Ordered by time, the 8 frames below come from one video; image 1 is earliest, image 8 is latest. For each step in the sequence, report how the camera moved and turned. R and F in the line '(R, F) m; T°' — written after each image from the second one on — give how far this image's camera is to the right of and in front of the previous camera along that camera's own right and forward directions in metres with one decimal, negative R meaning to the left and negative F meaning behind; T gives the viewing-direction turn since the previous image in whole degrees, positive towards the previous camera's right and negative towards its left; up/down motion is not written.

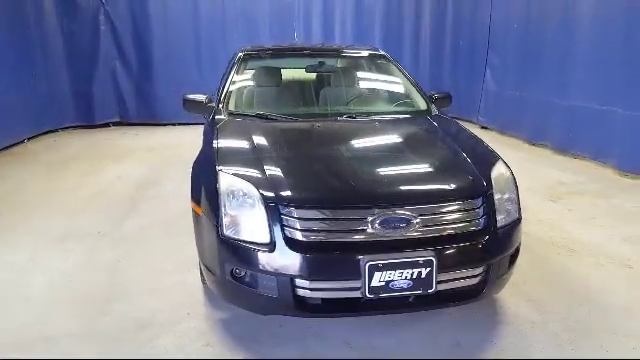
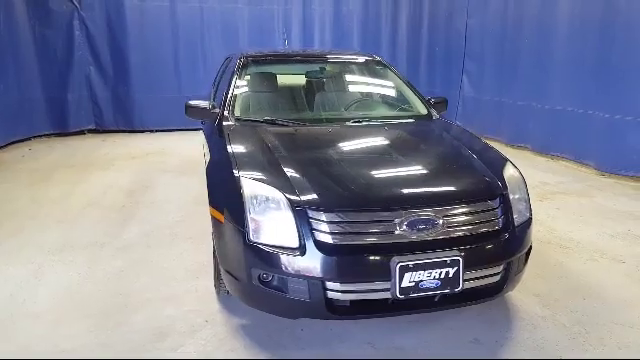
(-0.3, 0.0) m; +4°
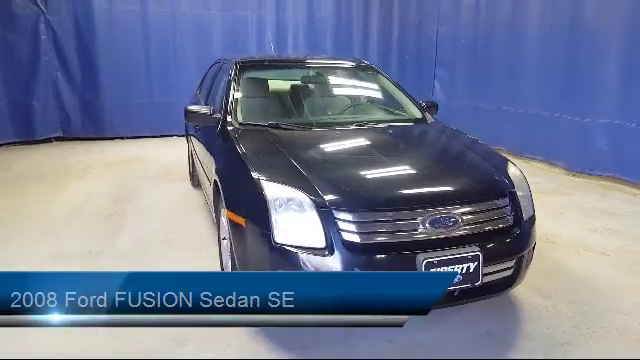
(-0.3, 0.0) m; +5°
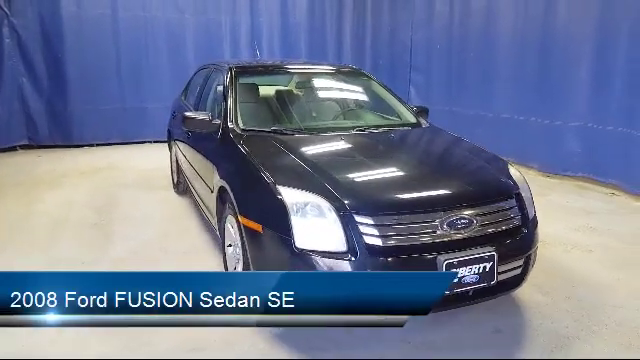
(-0.3, 0.0) m; +5°
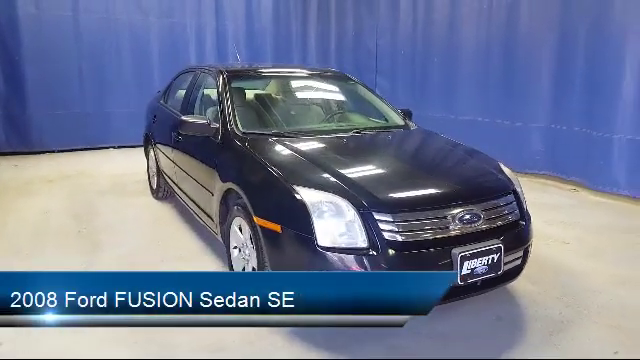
(-0.3, -0.1) m; +6°
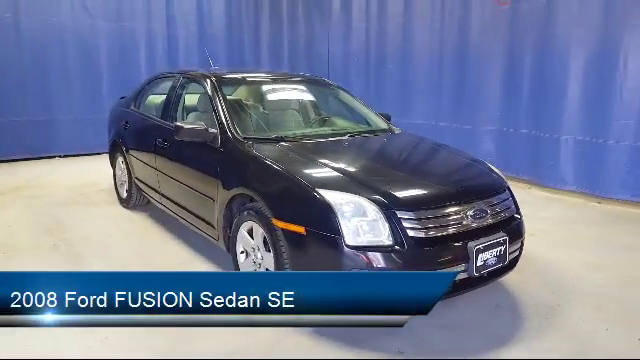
(-0.5, 0.0) m; +8°
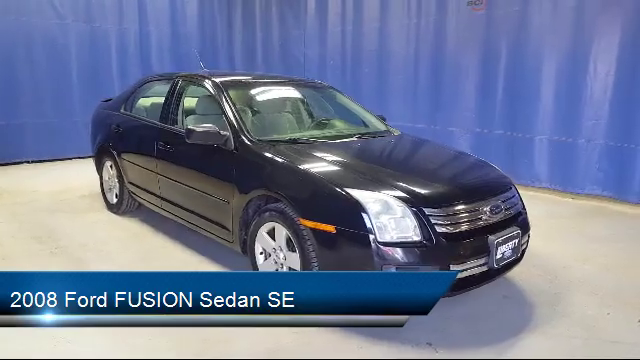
(-0.4, 0.0) m; +6°
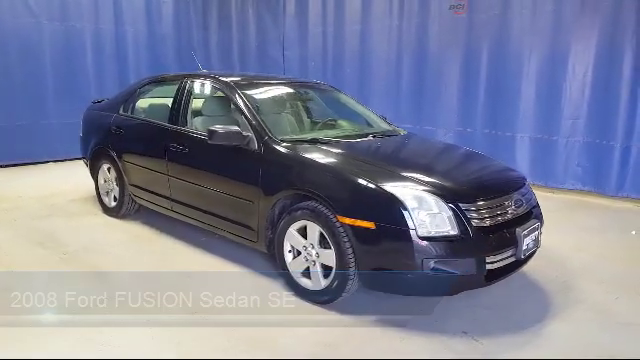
(-0.4, 0.0) m; +6°
